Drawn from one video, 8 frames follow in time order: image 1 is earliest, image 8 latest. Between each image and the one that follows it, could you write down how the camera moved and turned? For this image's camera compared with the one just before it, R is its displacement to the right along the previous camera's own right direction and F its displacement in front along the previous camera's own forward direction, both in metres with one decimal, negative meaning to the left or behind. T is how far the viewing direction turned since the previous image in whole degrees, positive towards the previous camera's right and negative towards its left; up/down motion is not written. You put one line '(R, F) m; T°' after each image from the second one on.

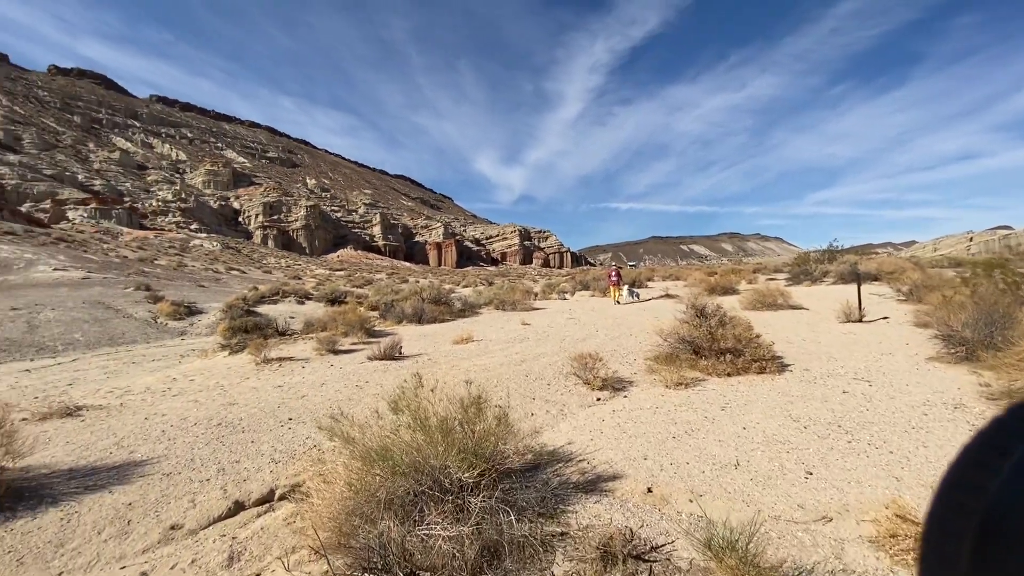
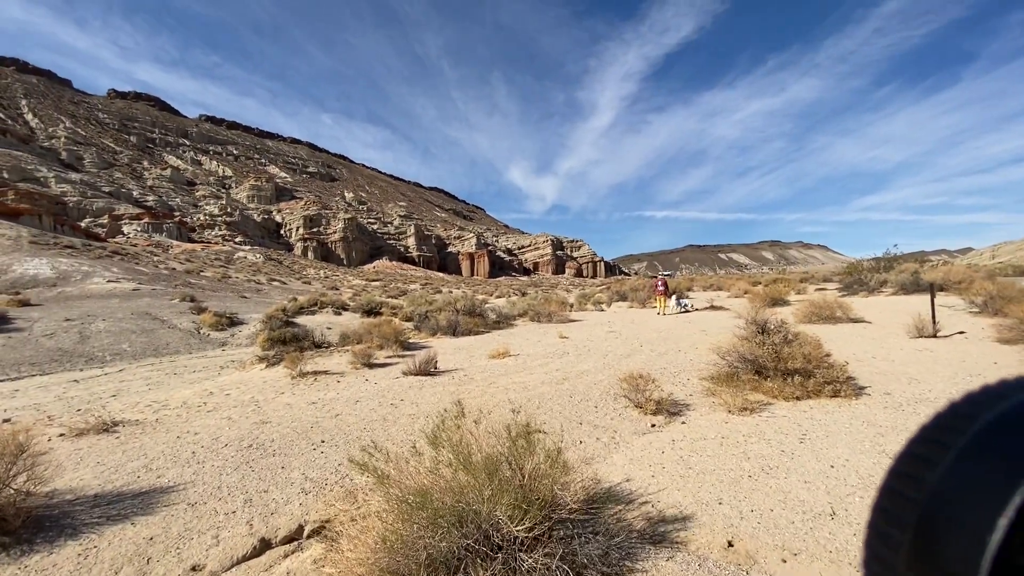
(-0.1, +0.4) m; -4°
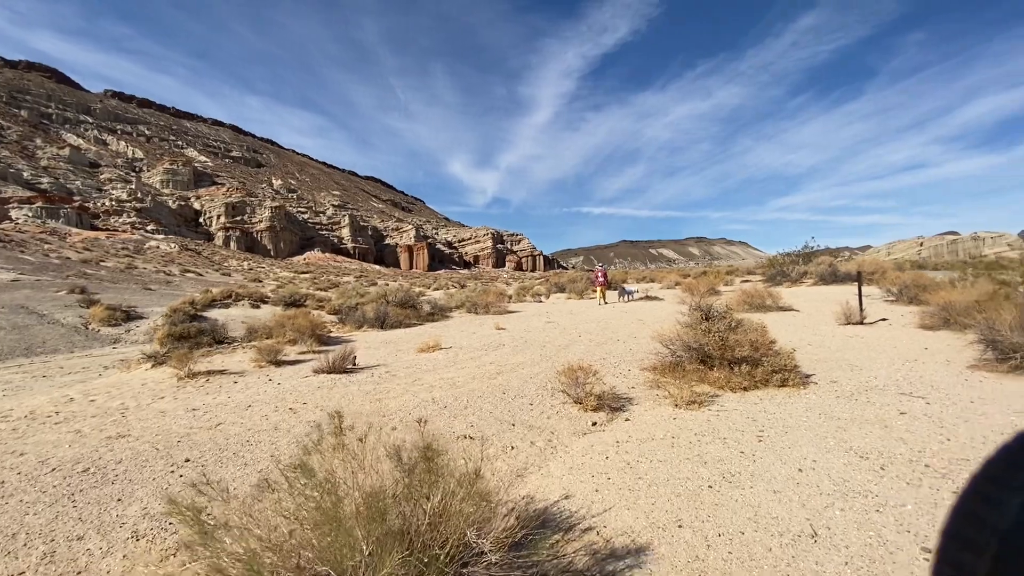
(+0.2, +0.8) m; +7°
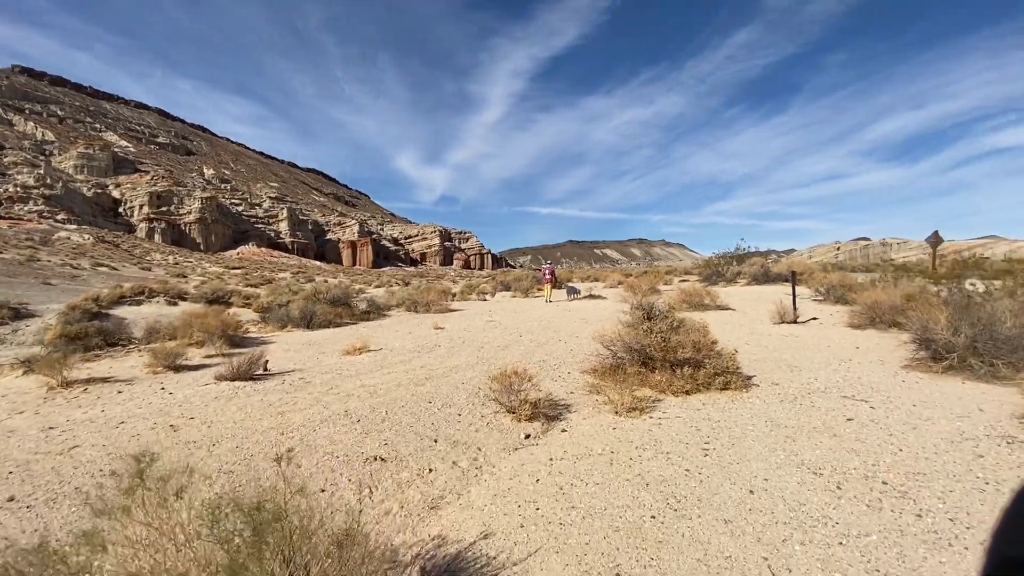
(+0.2, +0.5) m; +6°
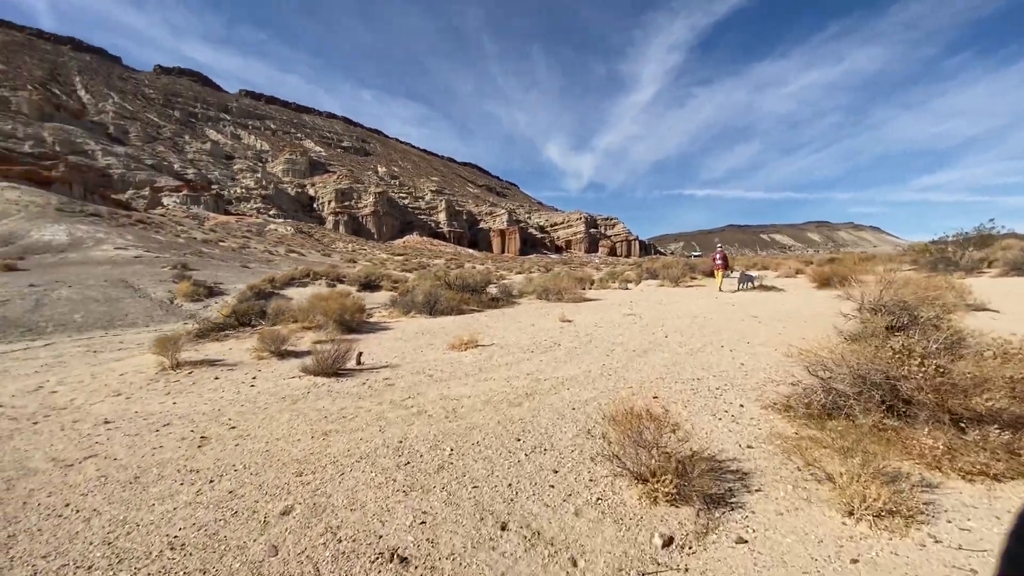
(+0.1, +1.8) m; -17°
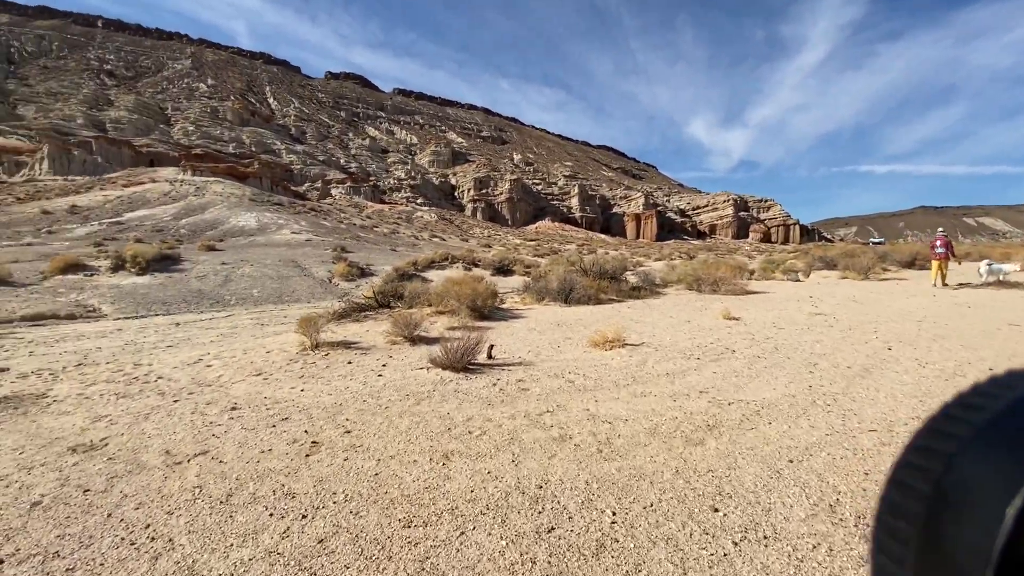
(-0.3, +1.0) m; -15°
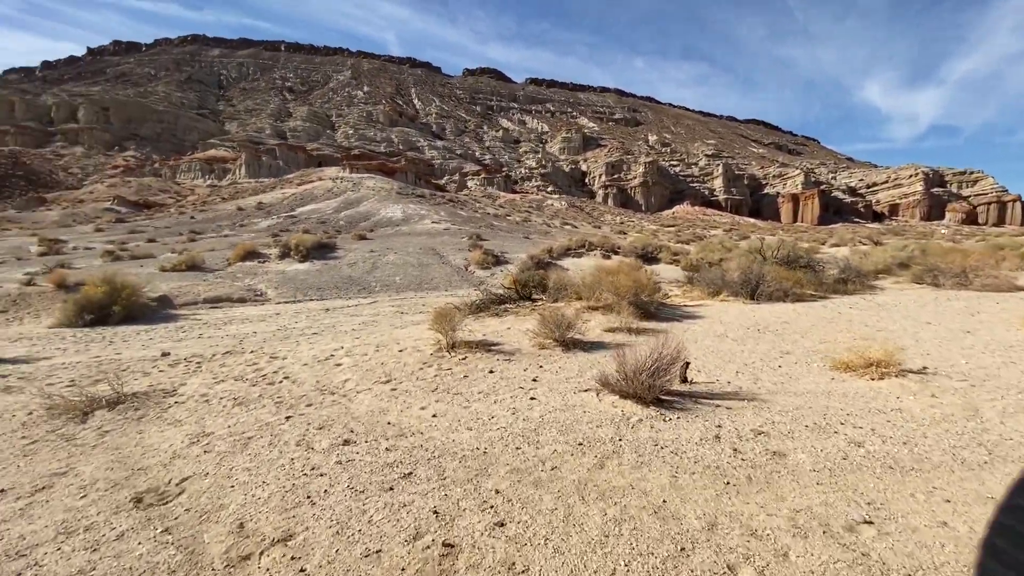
(-0.6, +1.4) m; -15°
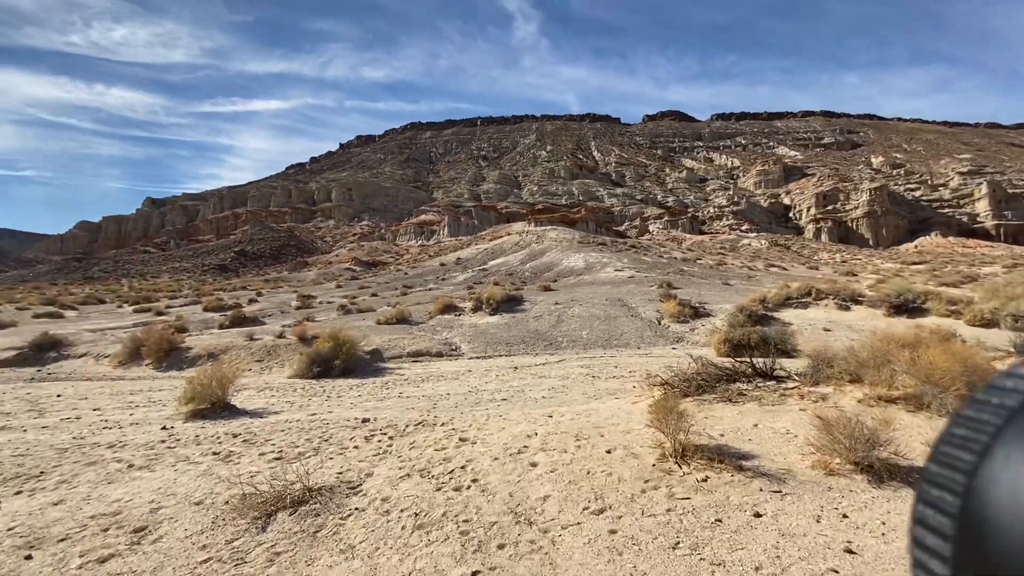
(-0.5, +1.1) m; -21°
